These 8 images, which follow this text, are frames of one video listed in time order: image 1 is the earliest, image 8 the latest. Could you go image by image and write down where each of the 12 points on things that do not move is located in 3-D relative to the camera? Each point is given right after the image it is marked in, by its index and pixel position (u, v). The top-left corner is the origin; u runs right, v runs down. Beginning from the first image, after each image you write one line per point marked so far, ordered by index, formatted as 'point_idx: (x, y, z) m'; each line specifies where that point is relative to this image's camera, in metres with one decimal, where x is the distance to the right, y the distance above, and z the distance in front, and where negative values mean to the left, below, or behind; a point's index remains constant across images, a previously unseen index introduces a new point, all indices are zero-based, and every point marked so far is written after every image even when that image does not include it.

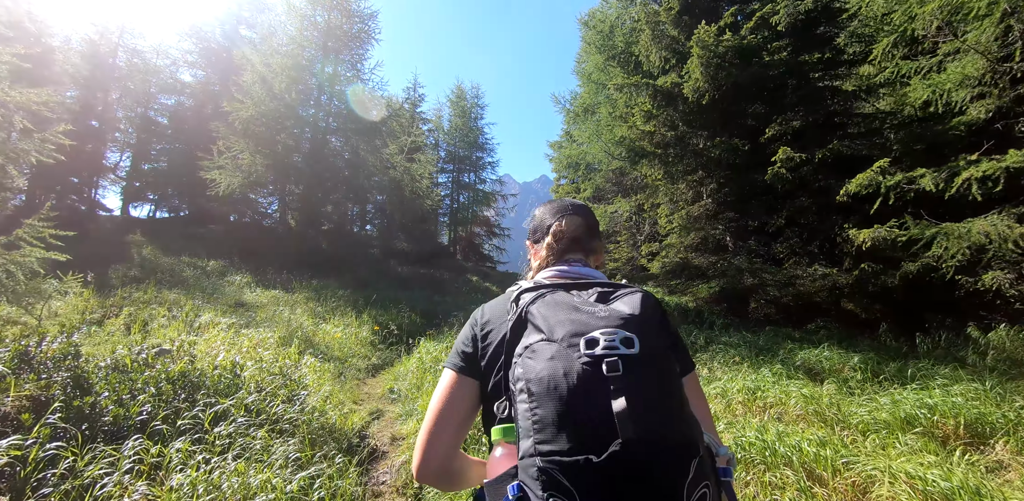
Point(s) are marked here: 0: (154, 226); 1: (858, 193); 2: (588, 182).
0: (-14.5, +1.0, +17.3) m
1: (+6.0, +1.0, +7.5) m
2: (+2.4, +2.3, +14.5) m
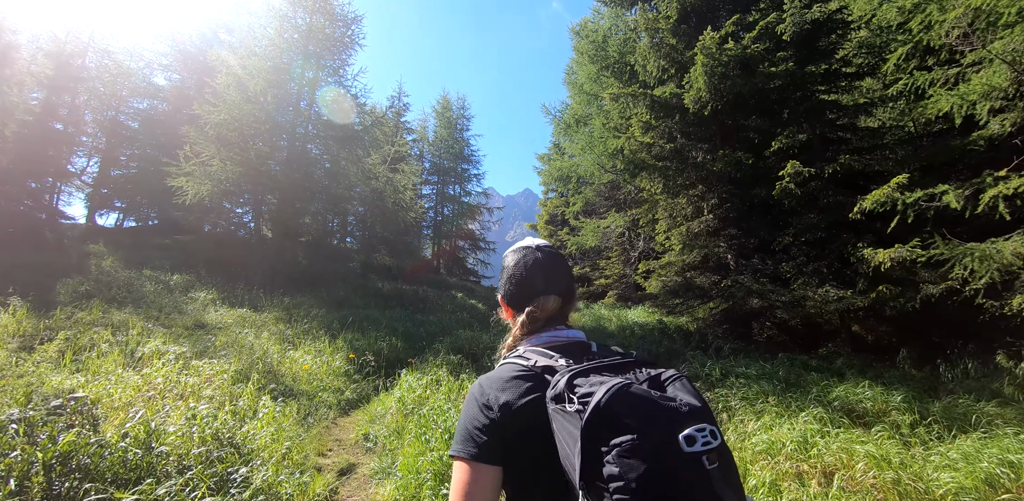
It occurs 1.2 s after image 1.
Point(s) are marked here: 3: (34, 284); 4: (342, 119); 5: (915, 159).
0: (-14.9, +0.5, +16.2) m
1: (+5.9, +0.7, +7.1) m
2: (+2.1, +1.8, +14.0) m
3: (-10.6, -0.8, +9.5) m
4: (-5.7, +4.2, +13.9) m
5: (+6.7, +1.5, +7.2) m
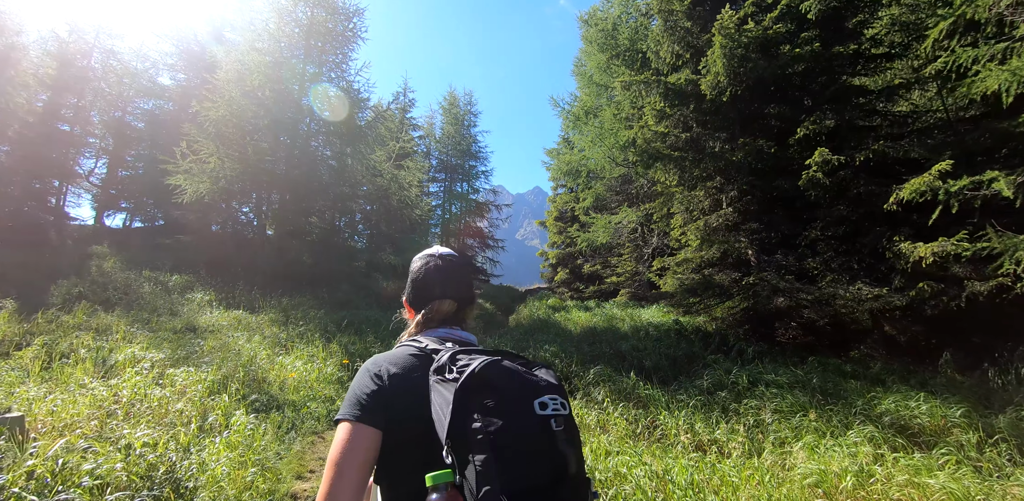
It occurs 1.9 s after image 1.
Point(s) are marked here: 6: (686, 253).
0: (-14.7, +0.5, +16.1) m
1: (+6.0, +0.8, +6.5) m
2: (+2.3, +1.9, +13.5) m
3: (-10.5, -0.8, +9.3) m
4: (-5.5, +4.3, +13.6) m
5: (+6.8, +1.6, +6.6) m
6: (+3.6, -0.1, +8.9) m
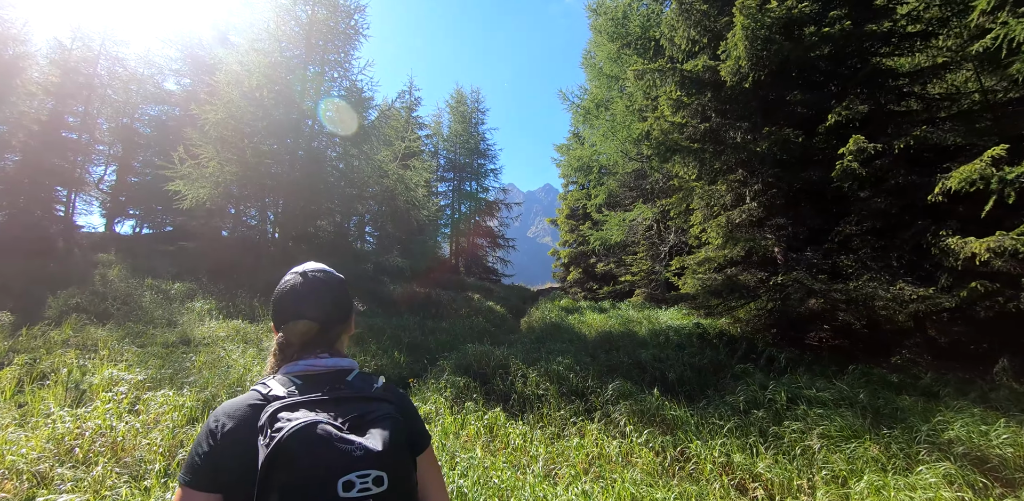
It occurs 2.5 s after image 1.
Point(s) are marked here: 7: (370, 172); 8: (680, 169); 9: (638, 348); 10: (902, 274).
0: (-14.3, +0.3, +16.0) m
1: (+6.1, +0.8, +5.9) m
2: (+2.6, +1.9, +12.9) m
3: (-10.2, -1.0, +9.1) m
4: (-5.3, +4.1, +13.2) m
5: (+6.9, +1.7, +6.0) m
6: (+3.8, 0.0, +8.3) m
7: (-4.6, +2.5, +13.7) m
8: (+3.4, +1.6, +8.7) m
9: (+2.0, -1.5, +6.8) m
10: (+5.9, -0.4, +6.5) m
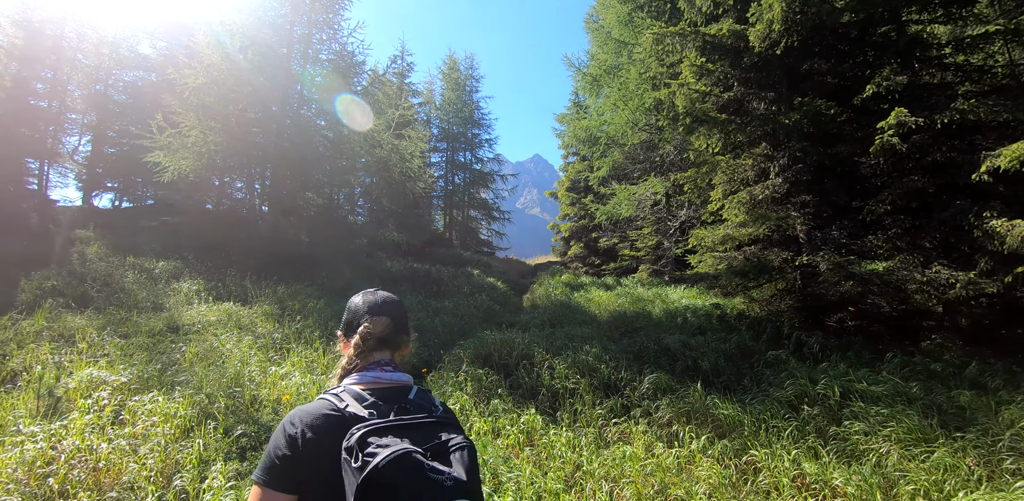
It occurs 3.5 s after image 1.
0: (-14.3, +1.1, +15.2) m
1: (+6.4, +1.1, +5.5) m
2: (+2.7, +2.7, +12.4) m
3: (-10.1, -0.6, +8.5) m
4: (-5.2, +4.9, +12.3) m
5: (+7.1, +2.0, +5.6) m
6: (+4.0, +0.4, +8.0) m
7: (-4.5, +3.3, +12.9) m
8: (+3.6, +2.1, +8.2) m
9: (+2.2, -1.2, +6.4) m
10: (+6.1, 0.0, +6.2) m
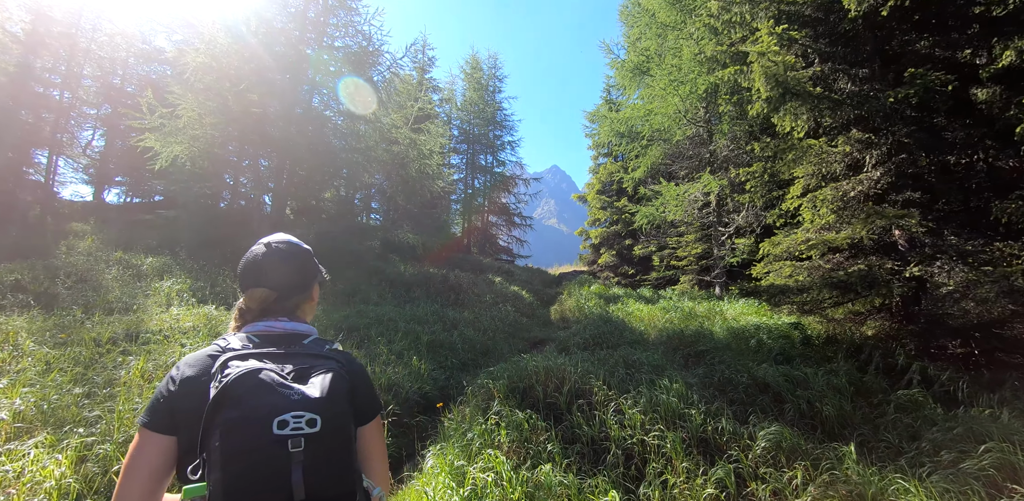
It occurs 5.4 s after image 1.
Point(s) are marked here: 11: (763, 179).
0: (-13.5, +1.3, +14.4) m
1: (+6.8, +1.0, +4.1) m
2: (+3.4, +2.4, +11.1) m
3: (-9.5, -0.4, +7.6) m
4: (-4.4, +4.8, +11.4) m
5: (+7.6, +1.8, +4.1) m
6: (+4.5, +0.3, +6.6) m
7: (-3.8, +3.2, +11.9) m
8: (+4.2, +2.0, +6.9) m
9: (+2.7, -1.3, +5.1) m
10: (+6.6, -0.2, +4.7) m
11: (+4.4, +1.3, +7.4) m
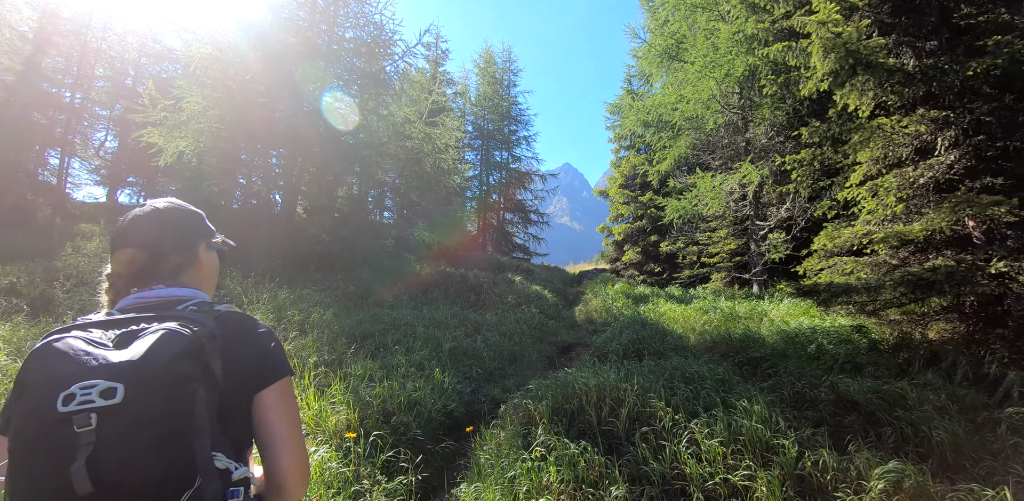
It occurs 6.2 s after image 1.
0: (-12.9, +1.2, +14.2) m
1: (+7.1, +1.0, +3.3) m
2: (+3.9, +2.5, +10.4) m
3: (-9.1, -0.4, +7.3) m
4: (-3.9, +4.9, +10.9) m
5: (+7.9, +1.9, +3.3) m
6: (+4.9, +0.3, +5.9) m
7: (-3.3, +3.3, +11.5) m
8: (+4.5, +2.0, +6.2) m
9: (+3.0, -1.2, +4.5) m
10: (+6.9, -0.1, +4.0) m
11: (+4.7, +1.4, +6.7) m
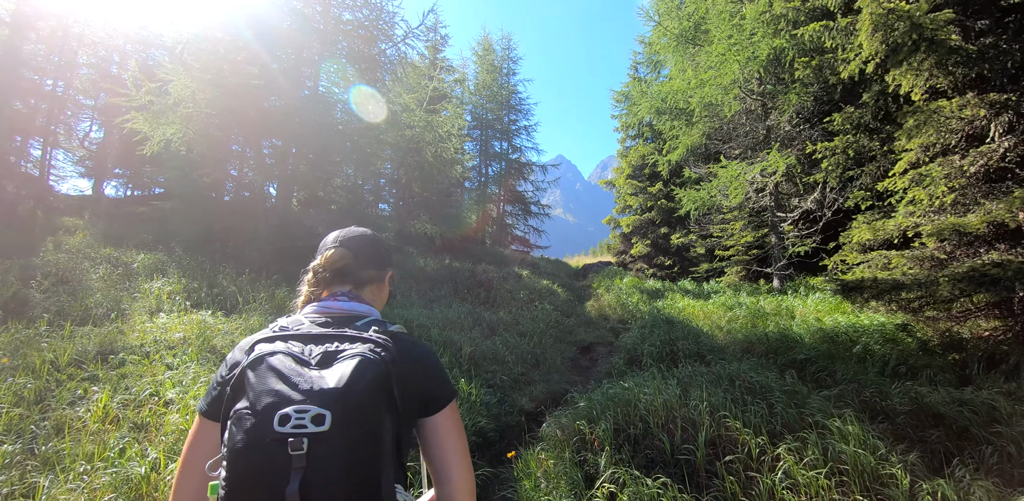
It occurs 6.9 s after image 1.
0: (-12.8, +1.4, +13.6) m
1: (+7.4, +1.1, +3.0) m
2: (+4.1, +2.7, +10.0) m
3: (-8.9, -0.3, +6.7) m
4: (-3.8, +5.0, +10.3) m
5: (+8.2, +2.0, +3.0) m
6: (+5.1, +0.4, +5.5) m
7: (-3.1, +3.4, +10.9) m
8: (+4.8, +2.1, +5.8) m
9: (+3.3, -1.1, +4.1) m
10: (+7.2, 0.0, +3.6) m
11: (+5.0, +1.5, +6.3) m
